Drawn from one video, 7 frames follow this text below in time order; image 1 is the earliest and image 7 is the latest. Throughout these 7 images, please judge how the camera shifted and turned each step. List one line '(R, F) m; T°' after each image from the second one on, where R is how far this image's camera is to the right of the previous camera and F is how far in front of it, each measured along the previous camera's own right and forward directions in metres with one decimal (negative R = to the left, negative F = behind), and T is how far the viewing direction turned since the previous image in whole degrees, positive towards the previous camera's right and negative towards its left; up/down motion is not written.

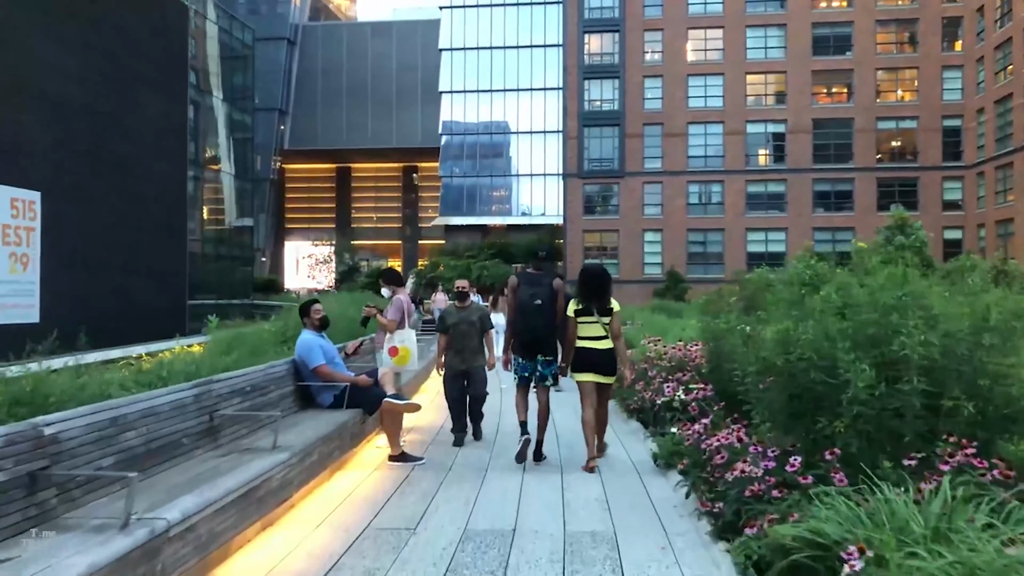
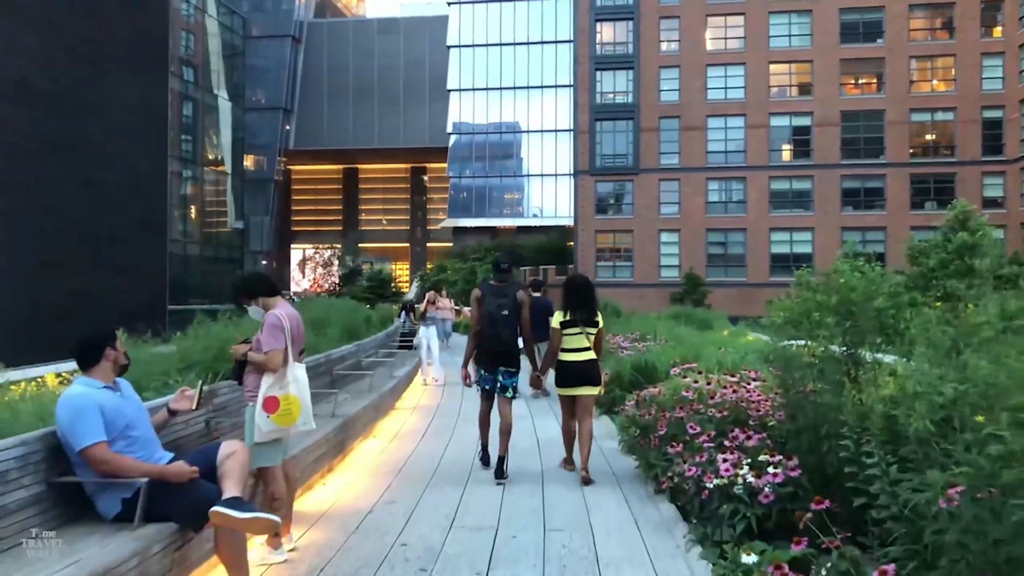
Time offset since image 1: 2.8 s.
(+0.3, +2.7) m; -1°
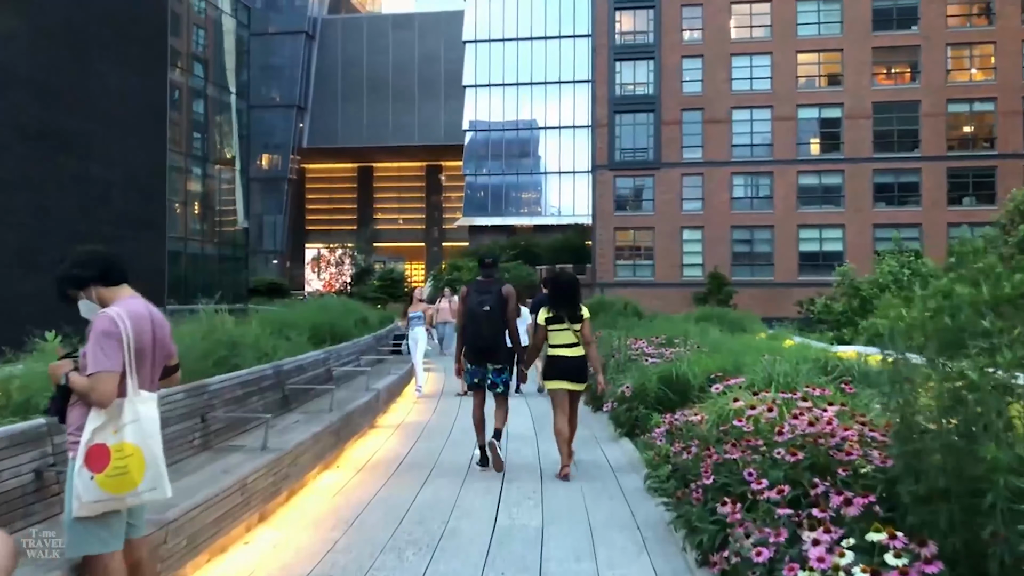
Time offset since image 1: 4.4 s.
(+0.1, +1.6) m; -1°
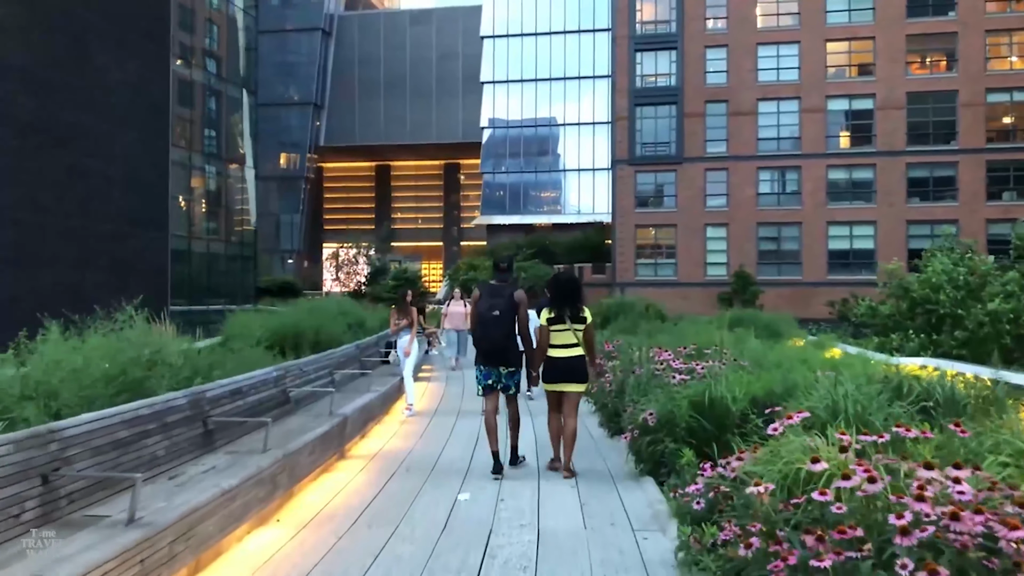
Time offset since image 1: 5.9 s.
(+0.2, +1.4) m; -1°
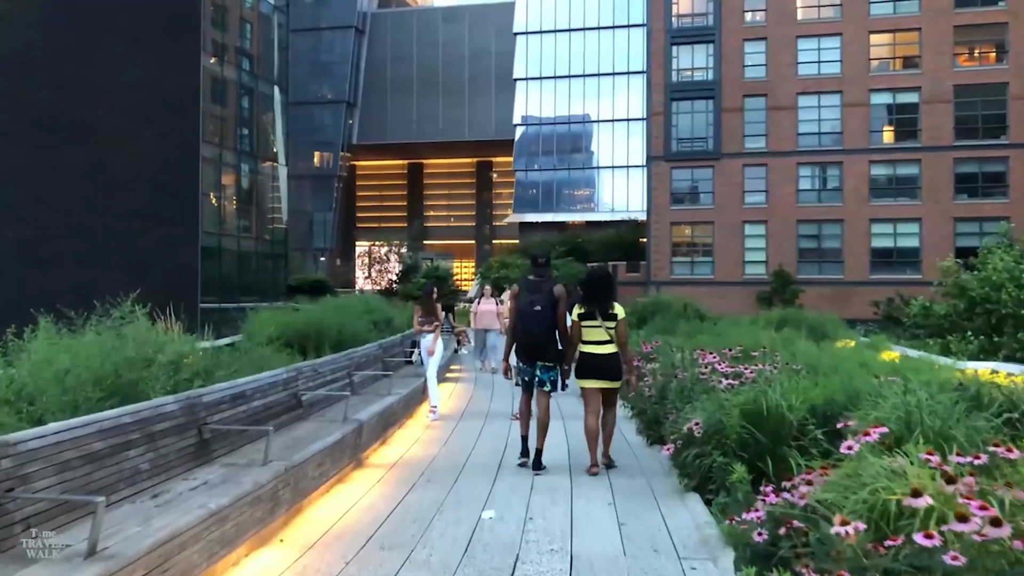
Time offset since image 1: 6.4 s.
(0.0, +0.5) m; -2°
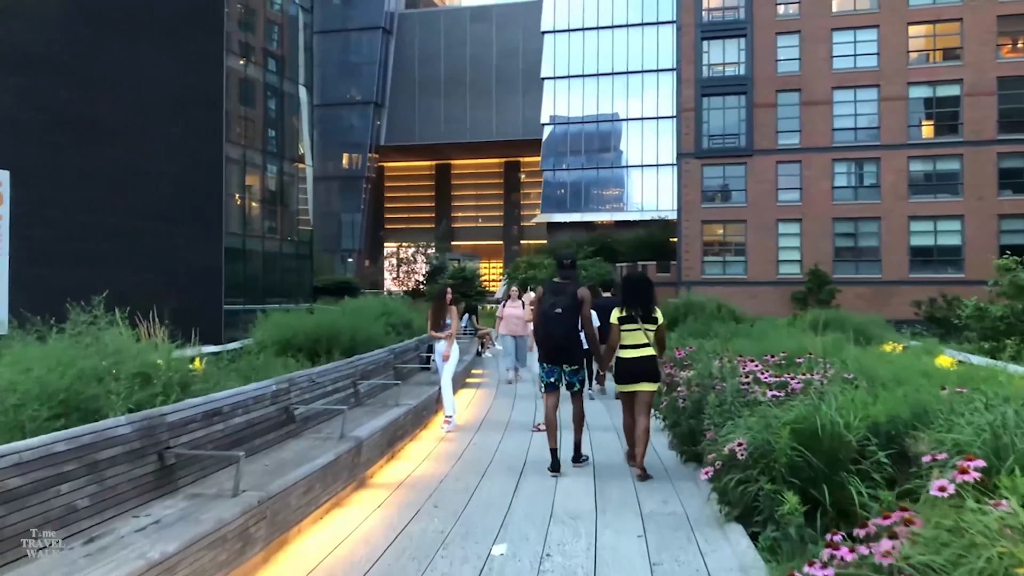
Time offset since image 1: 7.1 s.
(+0.1, +0.7) m; -2°
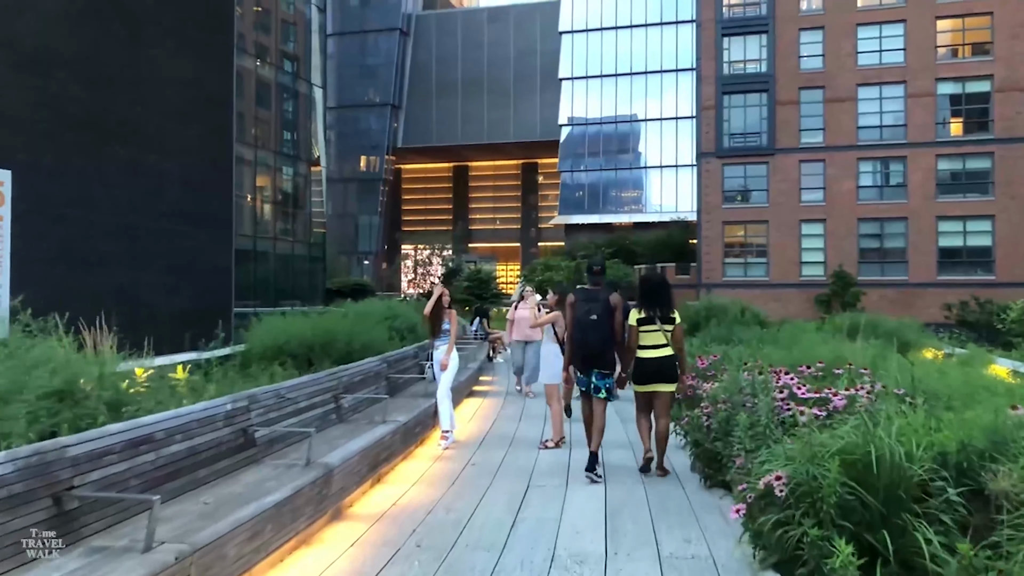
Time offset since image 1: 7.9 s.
(+0.1, +0.8) m; -1°
